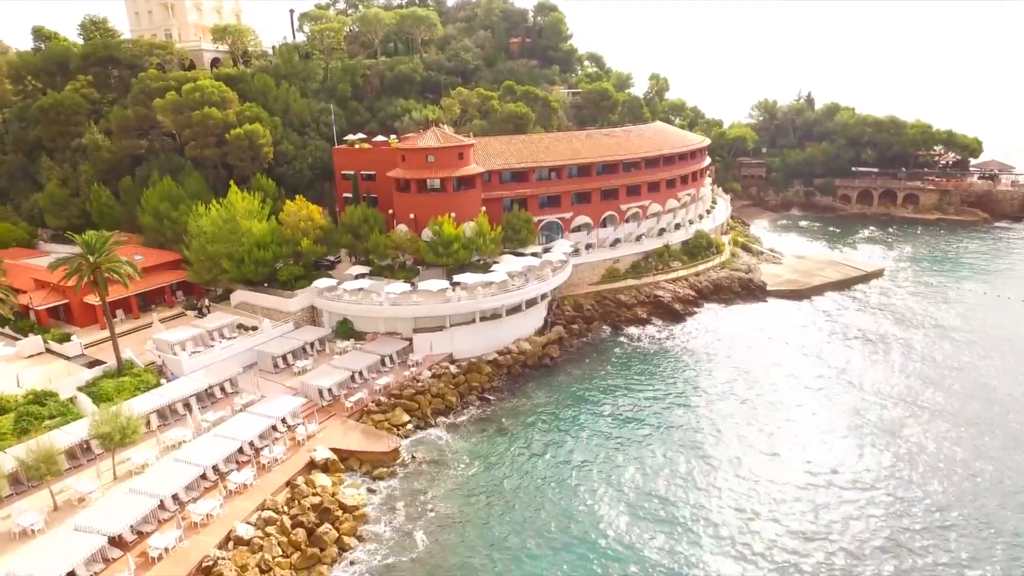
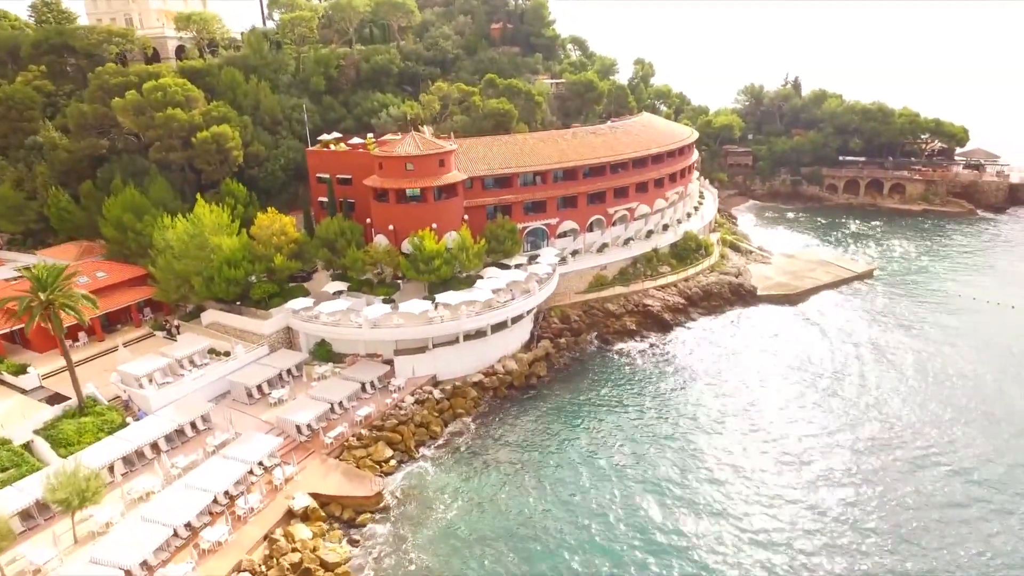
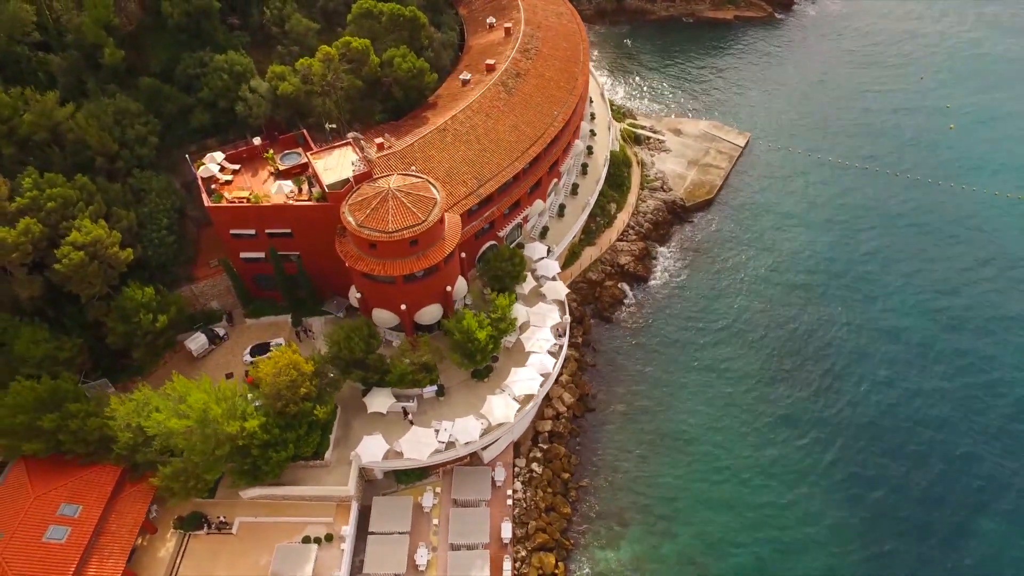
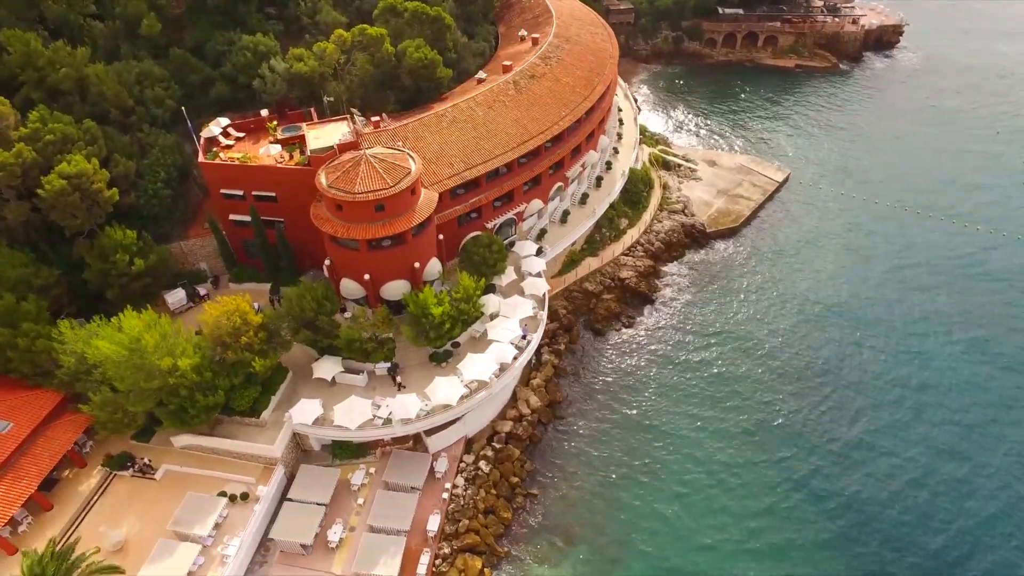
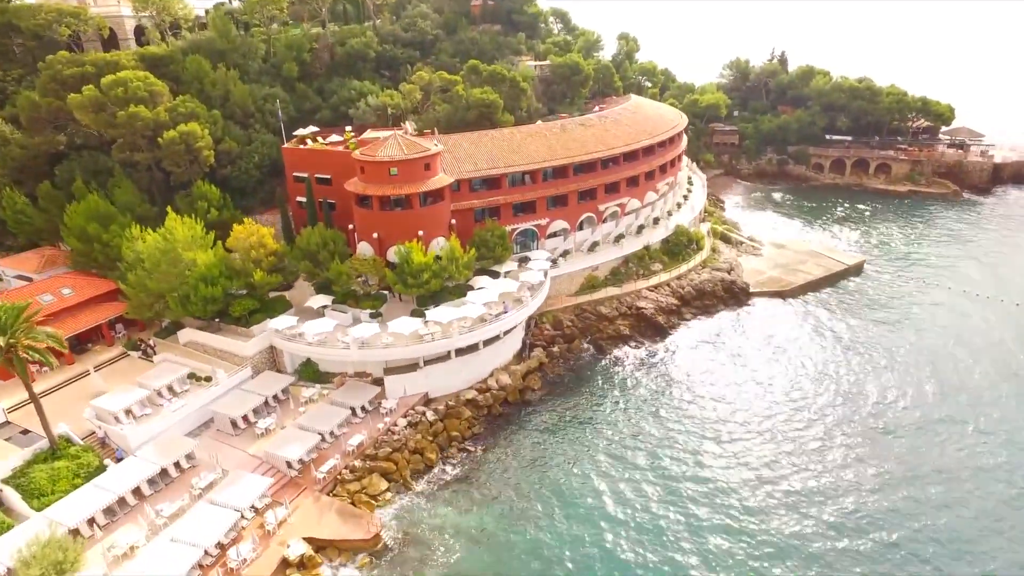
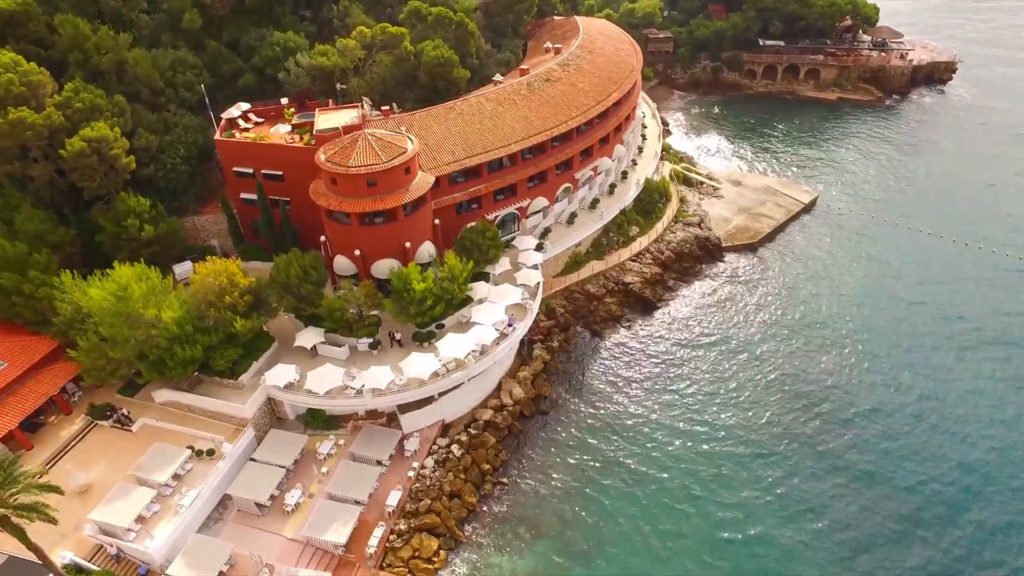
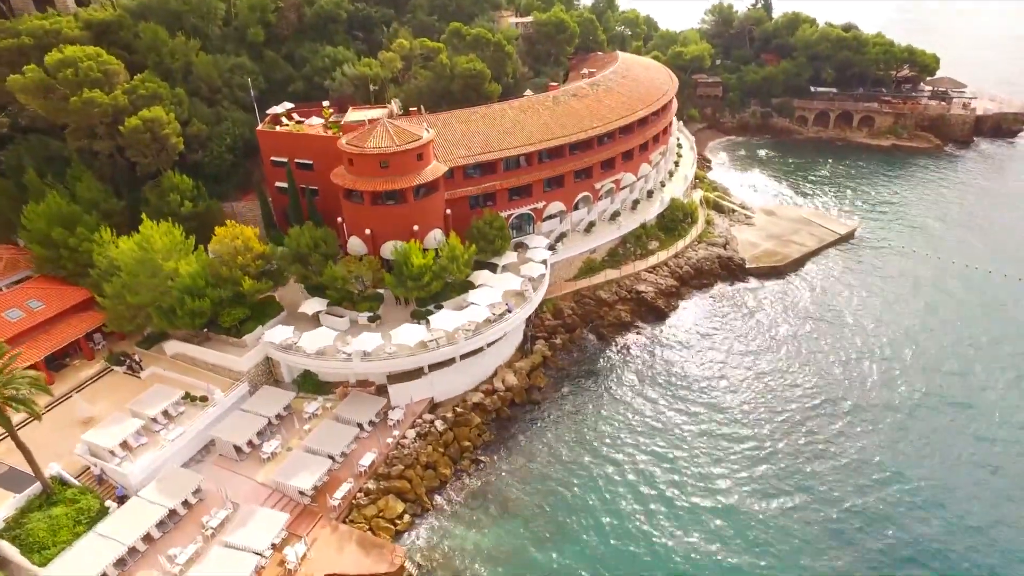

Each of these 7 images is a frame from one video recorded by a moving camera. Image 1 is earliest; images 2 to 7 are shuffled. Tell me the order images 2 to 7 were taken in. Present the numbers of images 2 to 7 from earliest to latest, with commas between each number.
2, 5, 7, 6, 4, 3
